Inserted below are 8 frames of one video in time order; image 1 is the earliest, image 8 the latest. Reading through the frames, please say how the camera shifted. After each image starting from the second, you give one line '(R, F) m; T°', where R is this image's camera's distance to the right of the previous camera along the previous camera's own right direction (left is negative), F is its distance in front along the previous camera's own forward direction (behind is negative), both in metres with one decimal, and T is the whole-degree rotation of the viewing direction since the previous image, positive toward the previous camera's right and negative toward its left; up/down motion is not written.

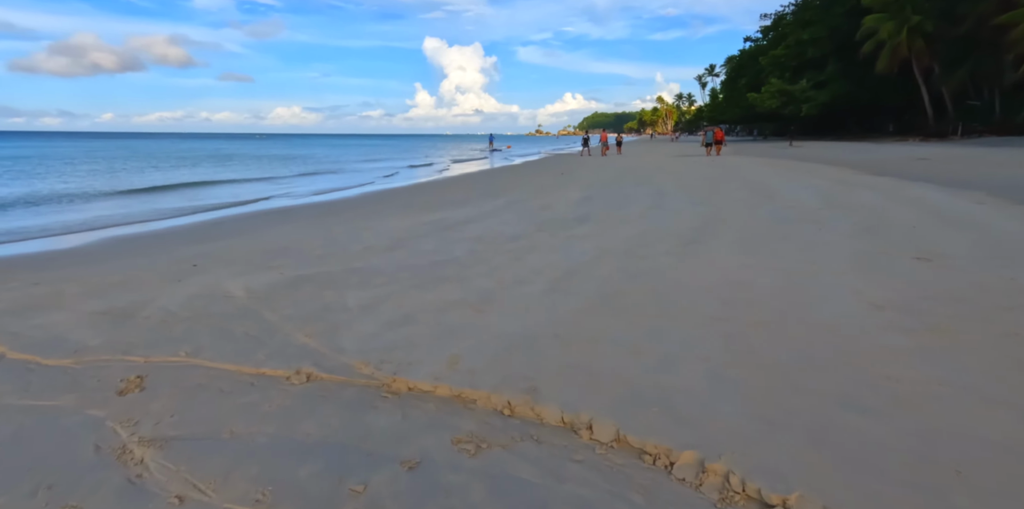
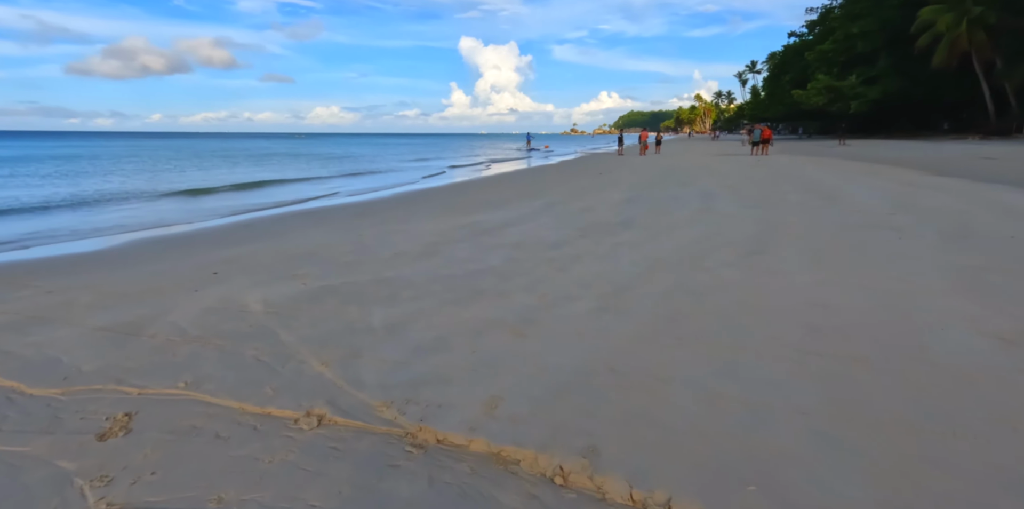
(-0.1, +0.5) m; -4°
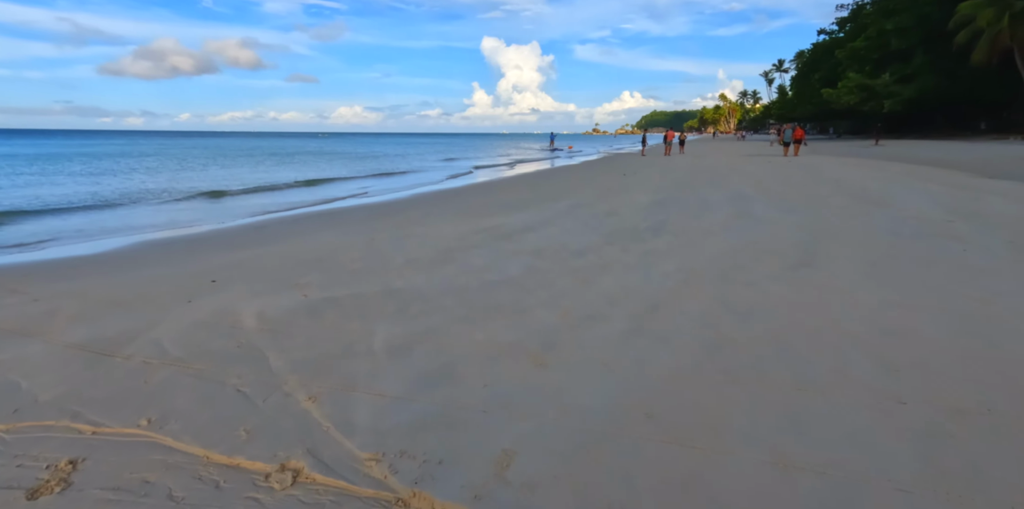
(0.0, +0.5) m; -2°
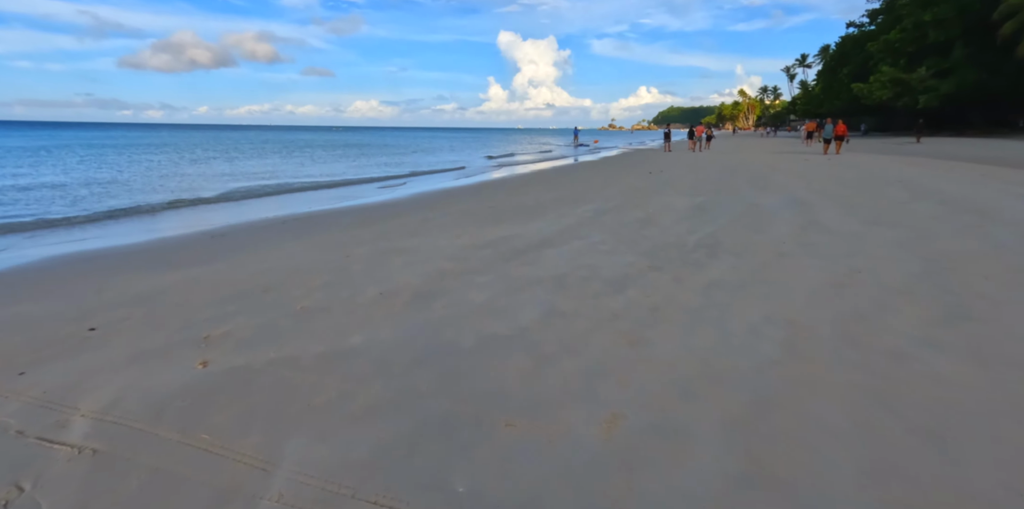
(0.0, +1.6) m; -2°
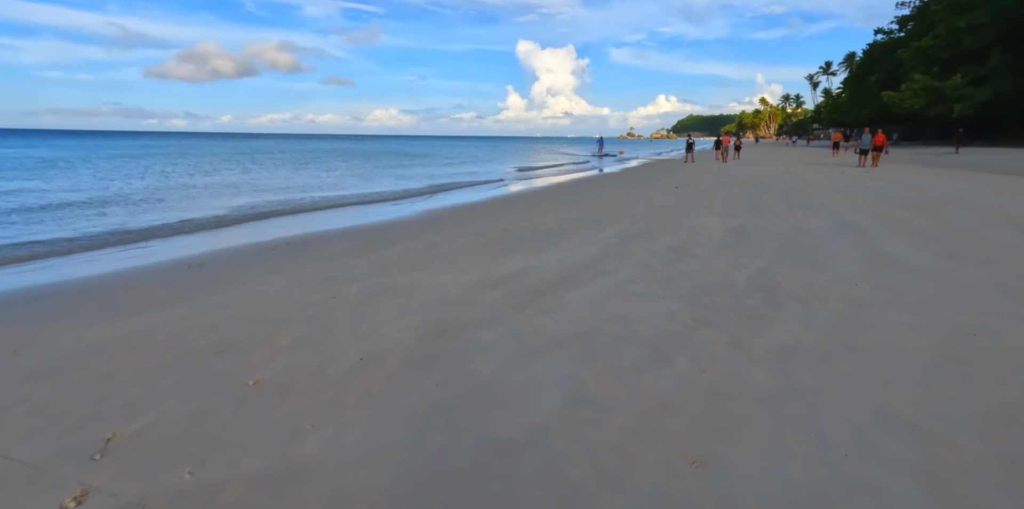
(0.0, +0.9) m; -2°
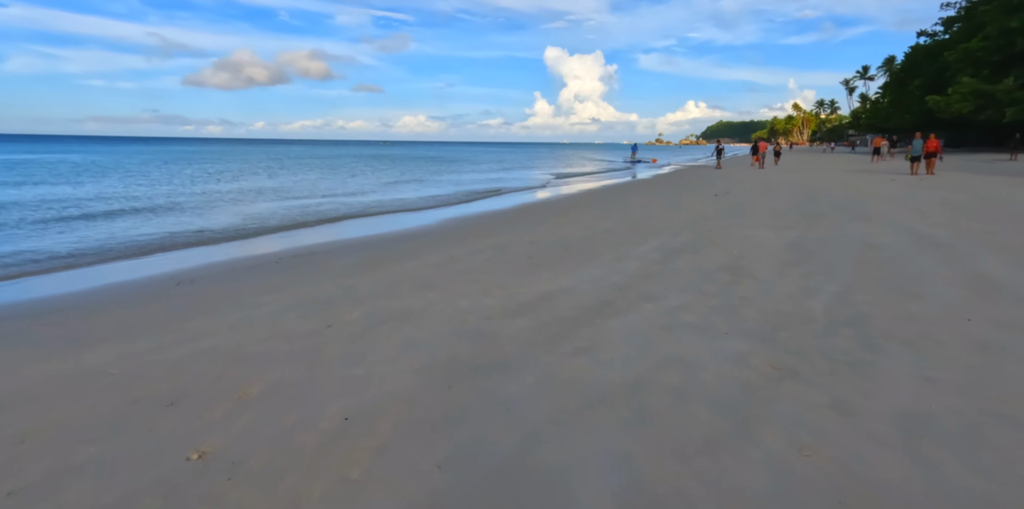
(0.0, +0.8) m; -3°
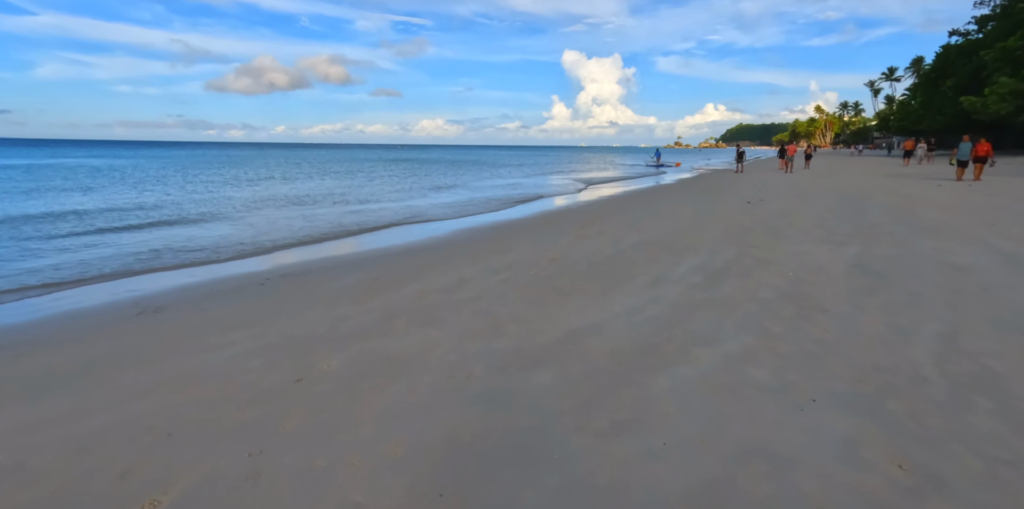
(0.0, +0.9) m; -2°
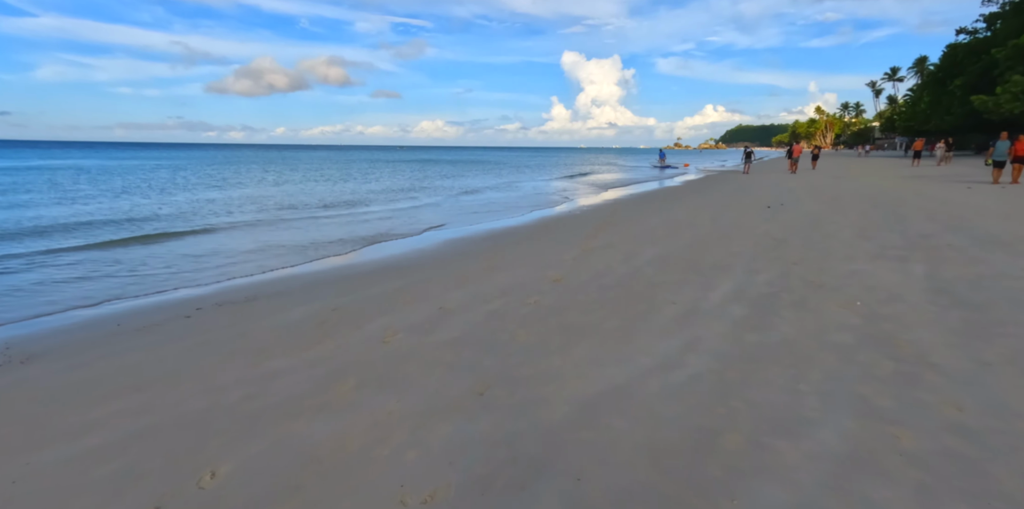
(+0.1, +1.3) m; 0°
